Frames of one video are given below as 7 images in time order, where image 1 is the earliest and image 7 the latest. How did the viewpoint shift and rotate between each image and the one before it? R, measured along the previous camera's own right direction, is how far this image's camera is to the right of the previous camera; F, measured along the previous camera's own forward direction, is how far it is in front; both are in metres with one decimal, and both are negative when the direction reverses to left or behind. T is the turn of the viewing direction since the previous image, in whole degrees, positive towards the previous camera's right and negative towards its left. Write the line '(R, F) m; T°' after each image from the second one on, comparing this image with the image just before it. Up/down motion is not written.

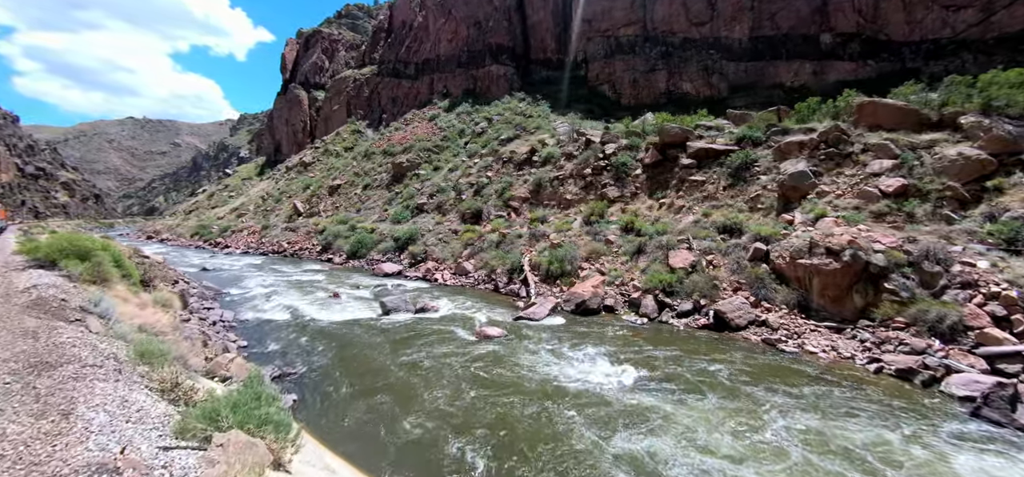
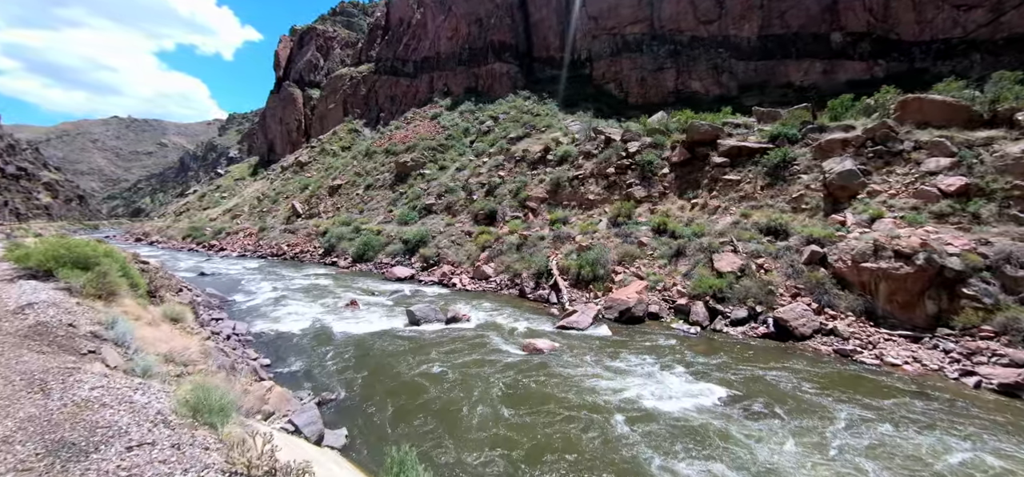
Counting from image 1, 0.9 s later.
(-1.1, +0.9) m; +1°
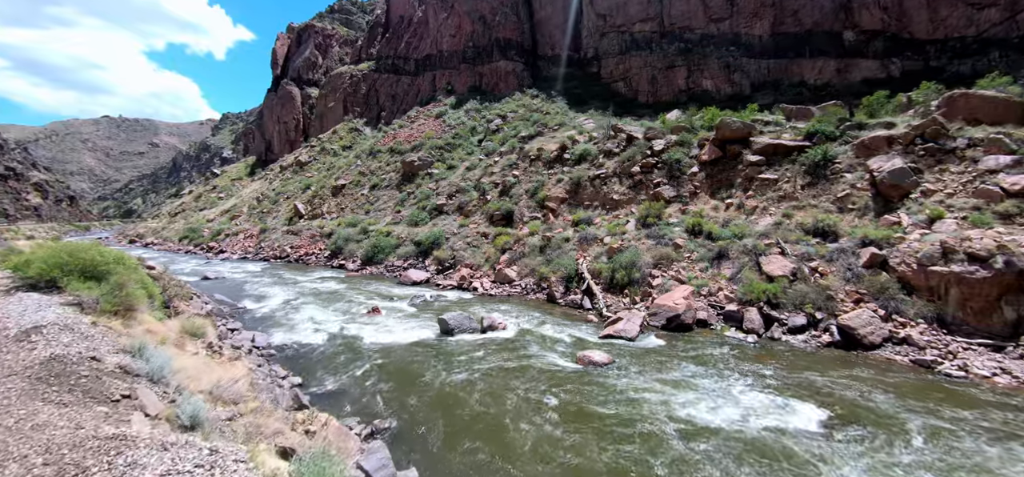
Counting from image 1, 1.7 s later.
(-1.0, +0.8) m; +1°
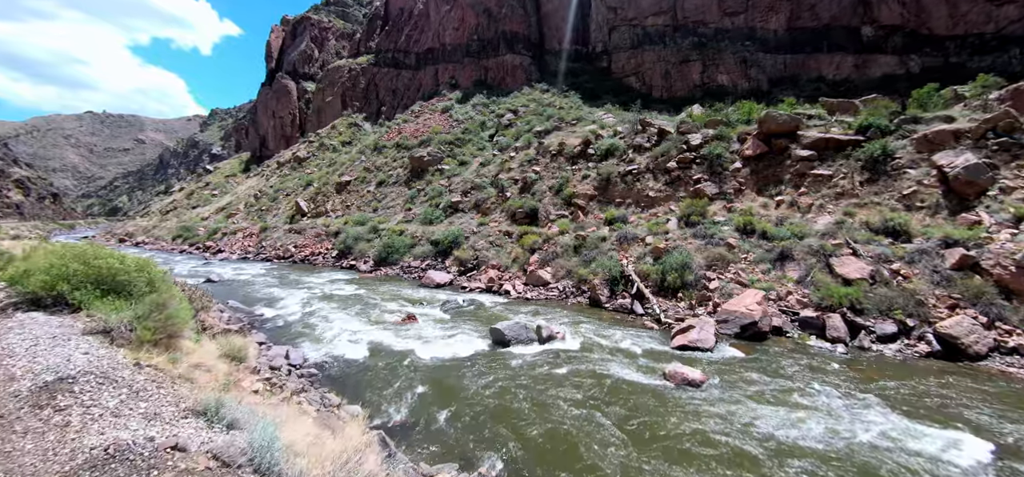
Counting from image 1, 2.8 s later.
(-1.3, +1.0) m; +1°
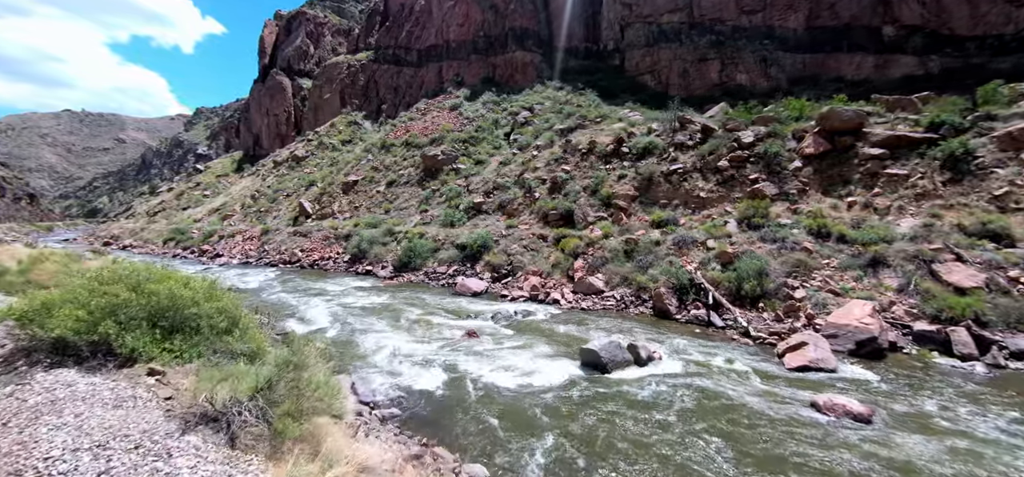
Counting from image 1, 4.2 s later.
(-1.7, +1.2) m; +2°
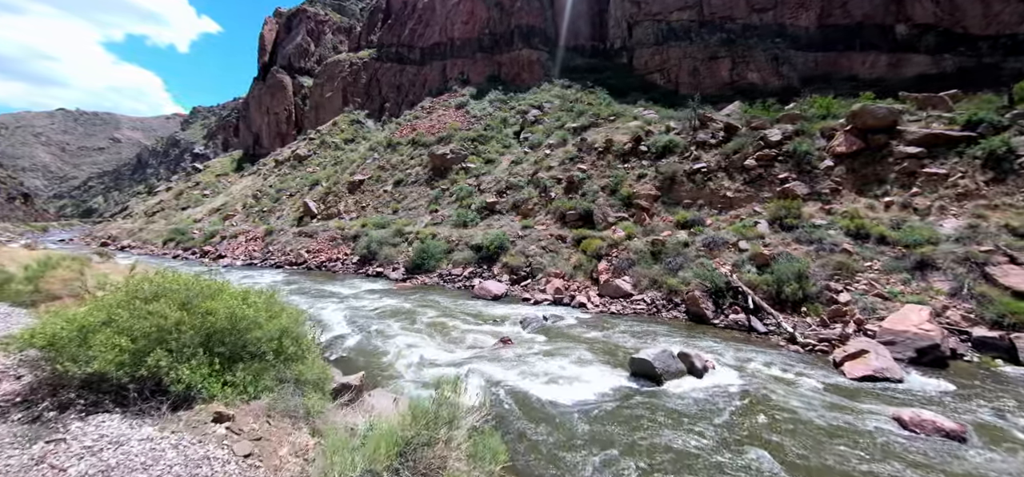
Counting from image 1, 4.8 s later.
(-0.7, +0.5) m; 0°
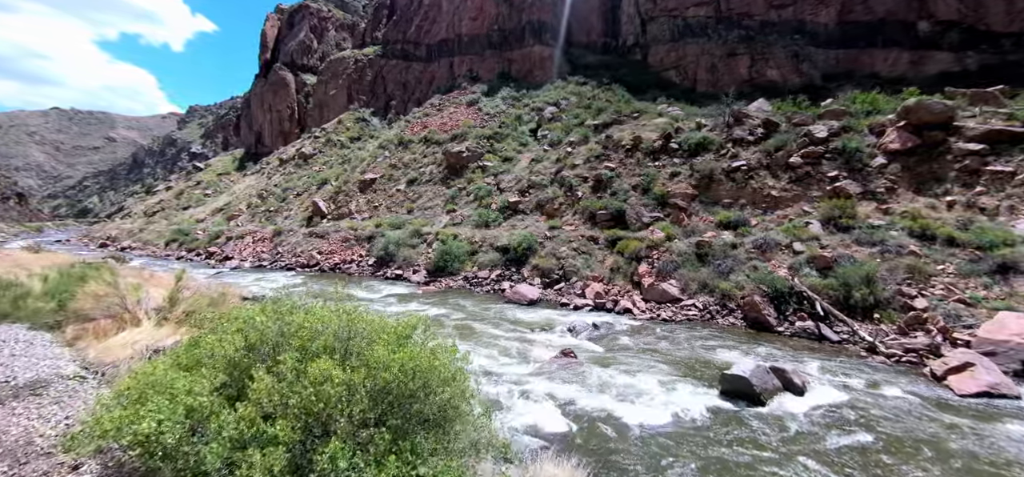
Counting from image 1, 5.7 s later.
(-1.1, +0.7) m; 0°
